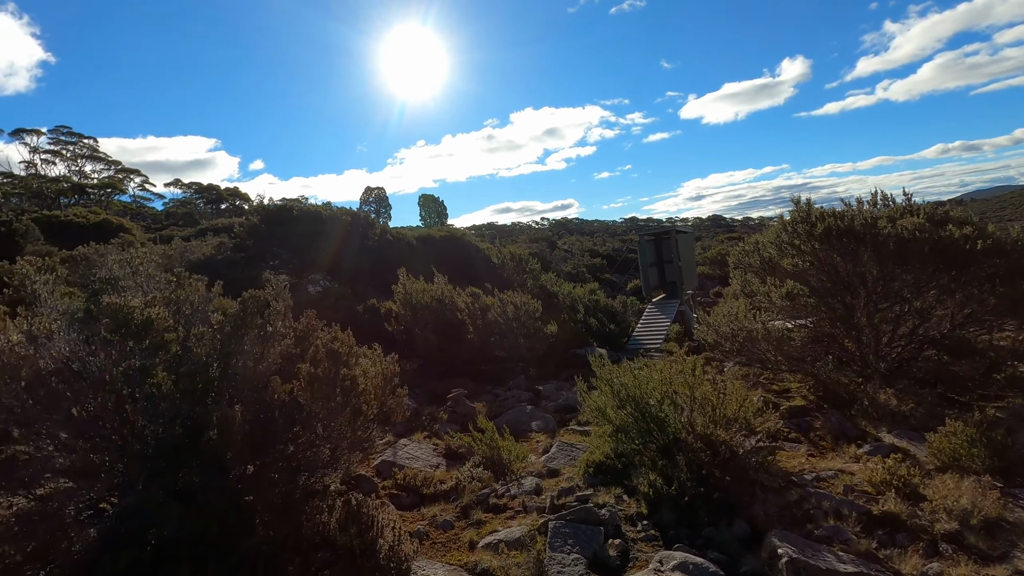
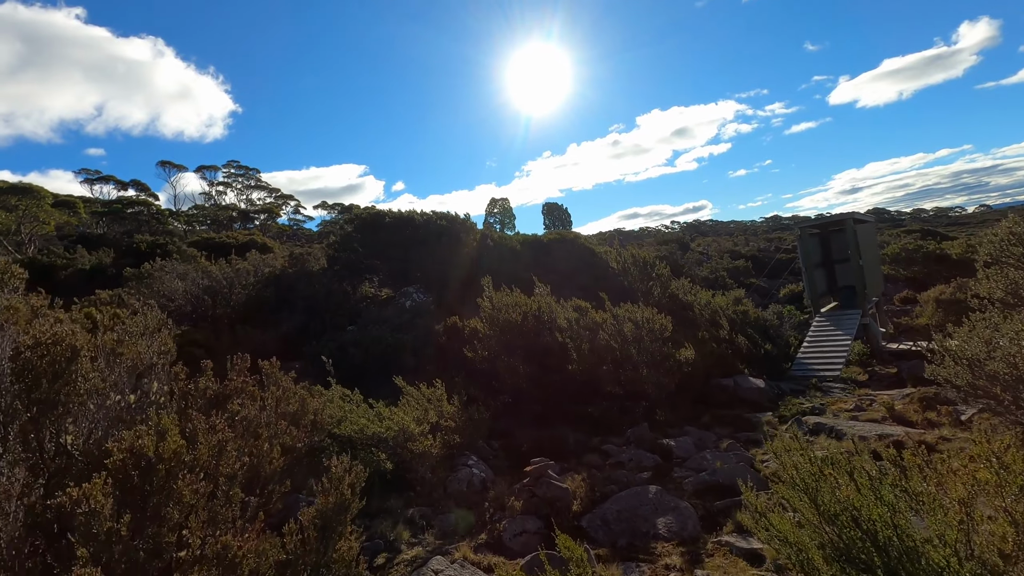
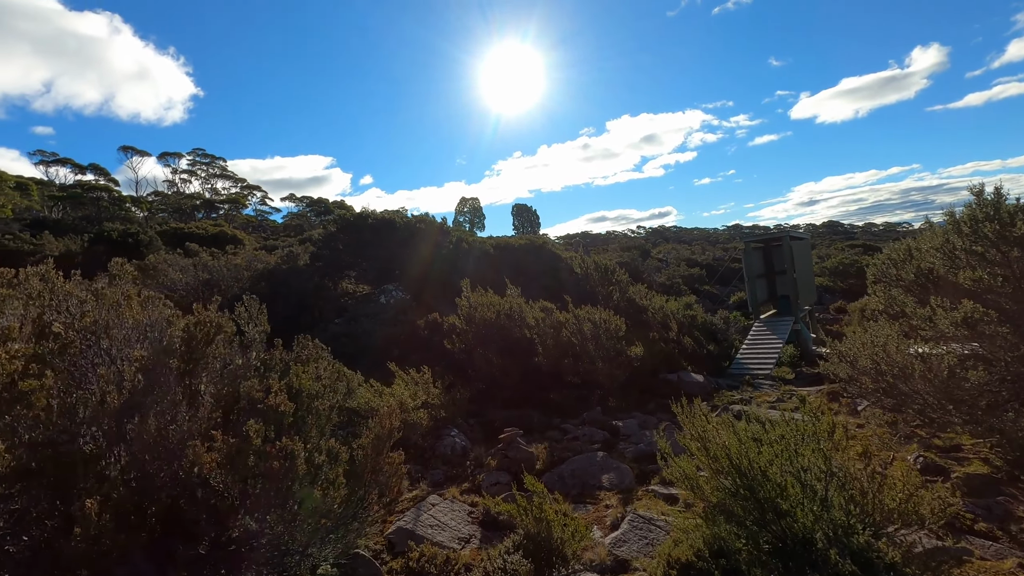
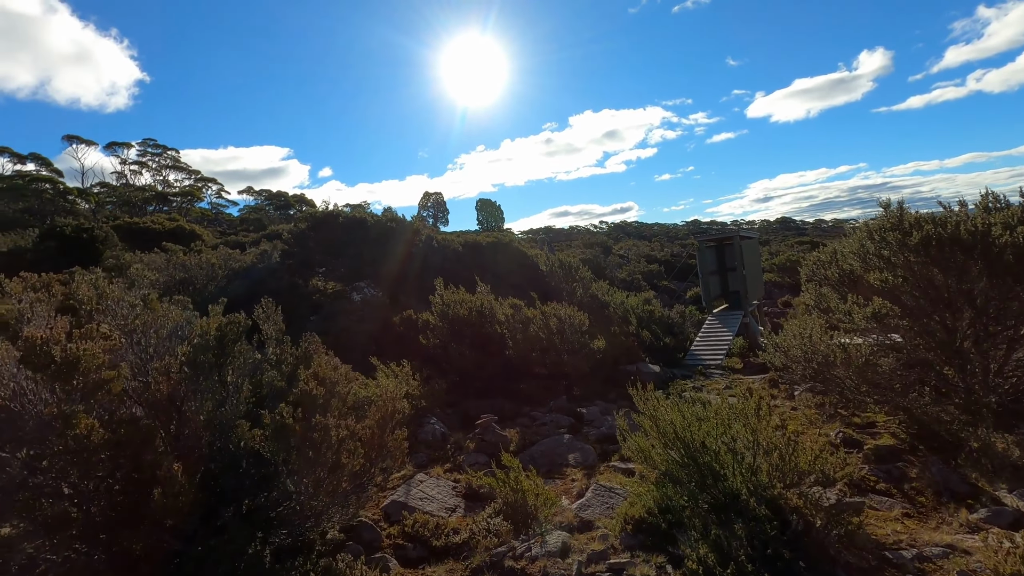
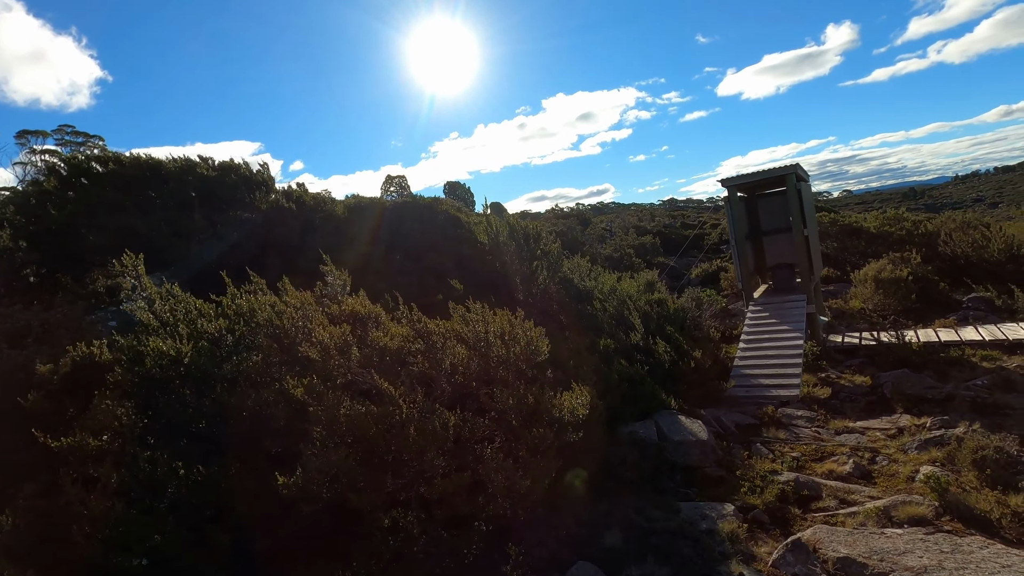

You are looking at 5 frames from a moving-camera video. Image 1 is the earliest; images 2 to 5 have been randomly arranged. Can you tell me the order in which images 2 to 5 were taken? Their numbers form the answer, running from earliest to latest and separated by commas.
4, 3, 2, 5
